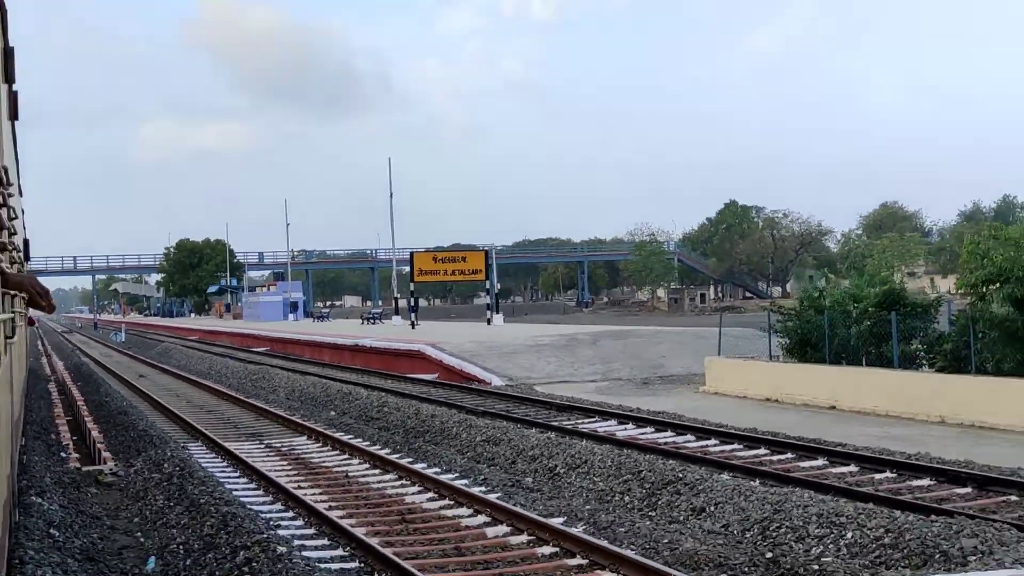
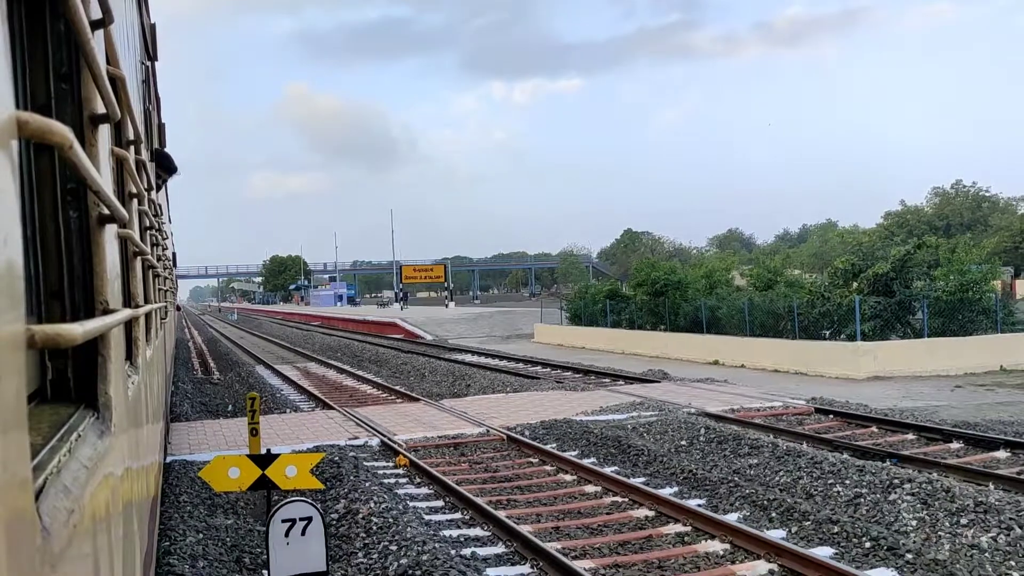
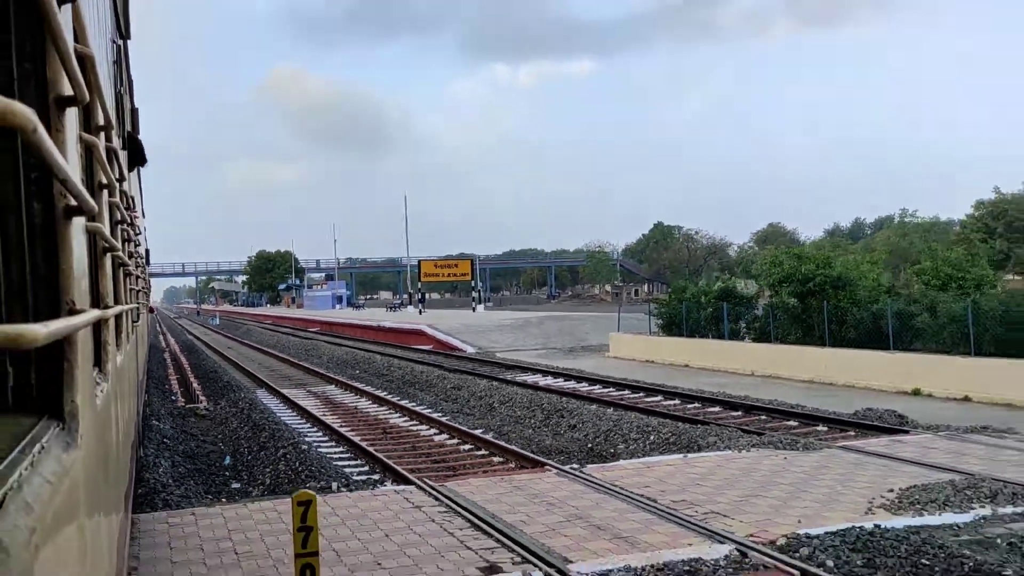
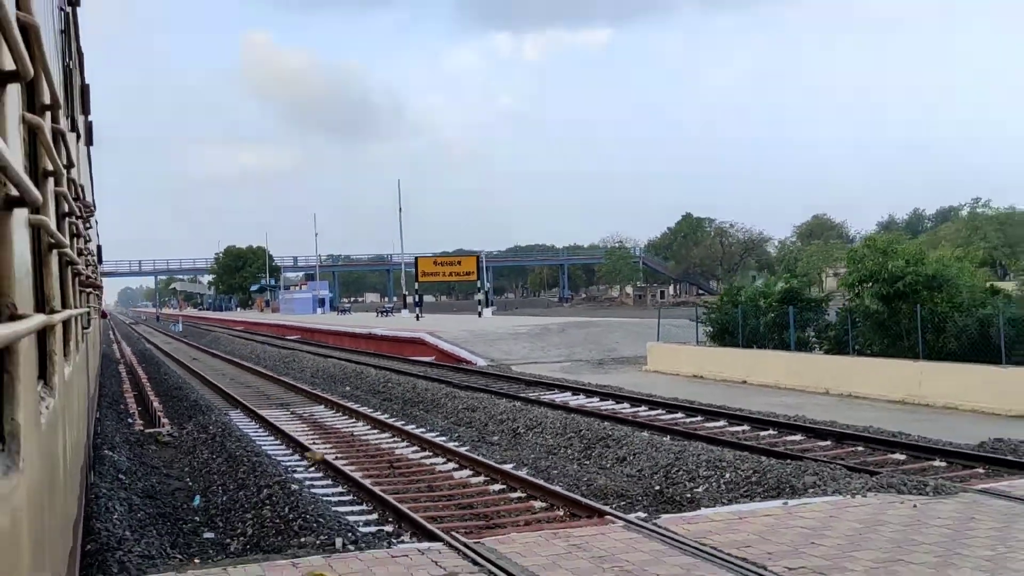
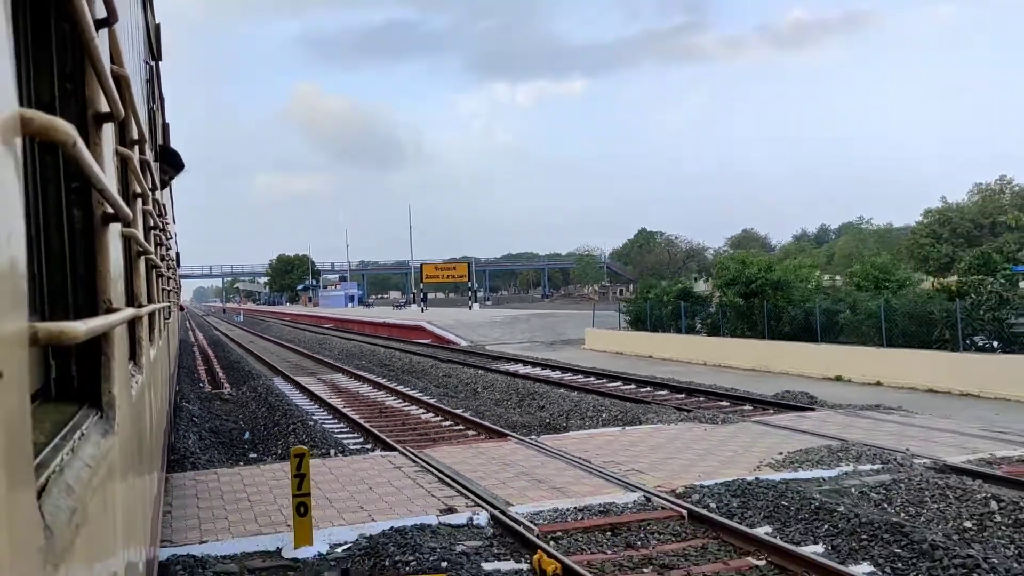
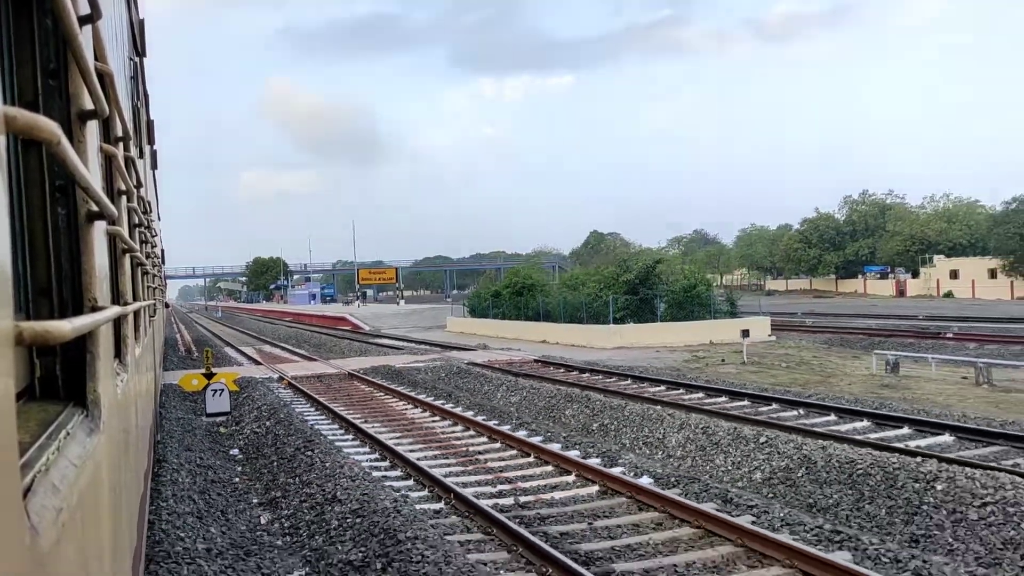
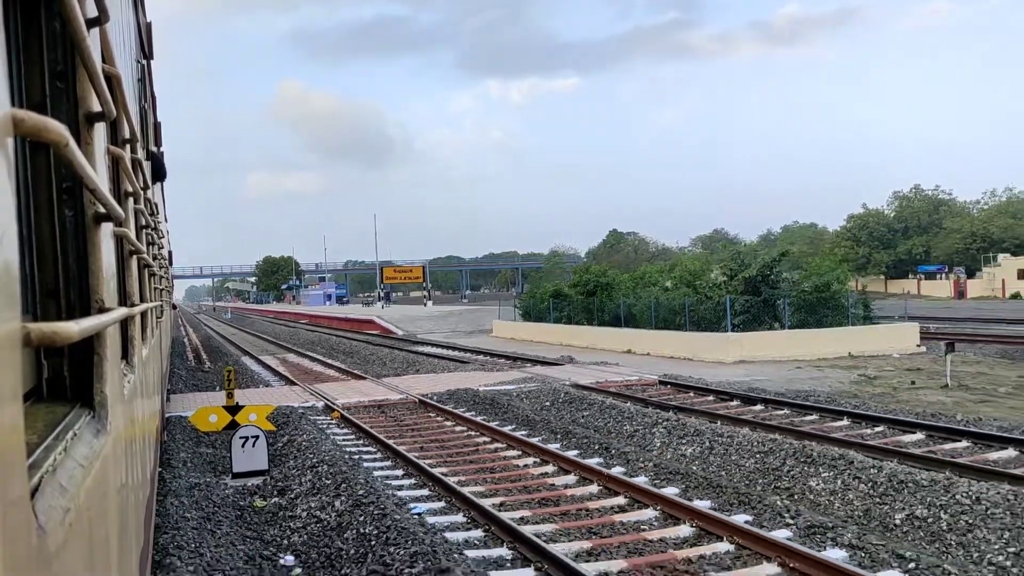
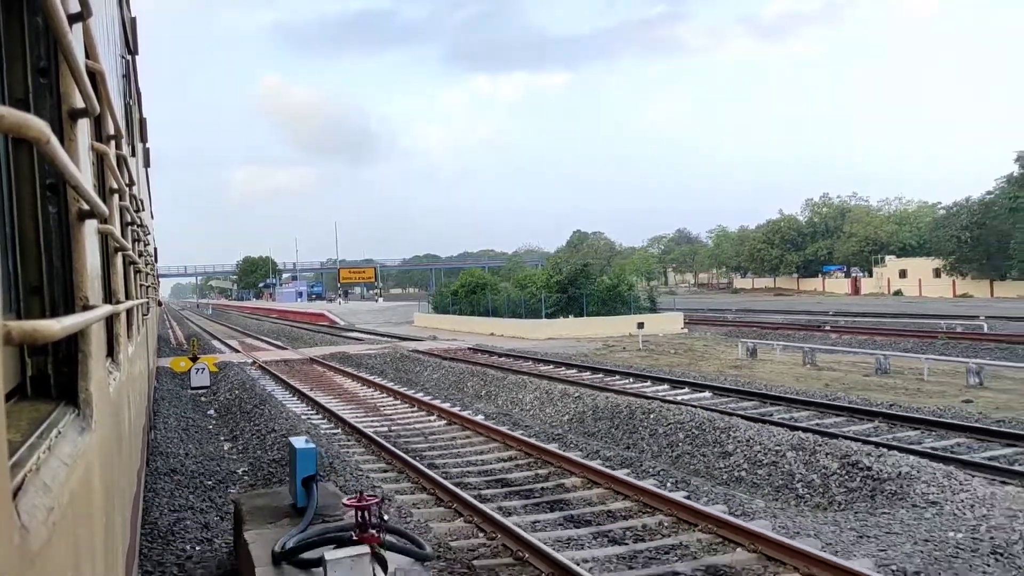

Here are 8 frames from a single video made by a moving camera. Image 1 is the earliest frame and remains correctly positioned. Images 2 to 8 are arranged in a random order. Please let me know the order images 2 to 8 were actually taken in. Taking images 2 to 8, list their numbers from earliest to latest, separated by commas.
4, 3, 5, 2, 7, 6, 8
